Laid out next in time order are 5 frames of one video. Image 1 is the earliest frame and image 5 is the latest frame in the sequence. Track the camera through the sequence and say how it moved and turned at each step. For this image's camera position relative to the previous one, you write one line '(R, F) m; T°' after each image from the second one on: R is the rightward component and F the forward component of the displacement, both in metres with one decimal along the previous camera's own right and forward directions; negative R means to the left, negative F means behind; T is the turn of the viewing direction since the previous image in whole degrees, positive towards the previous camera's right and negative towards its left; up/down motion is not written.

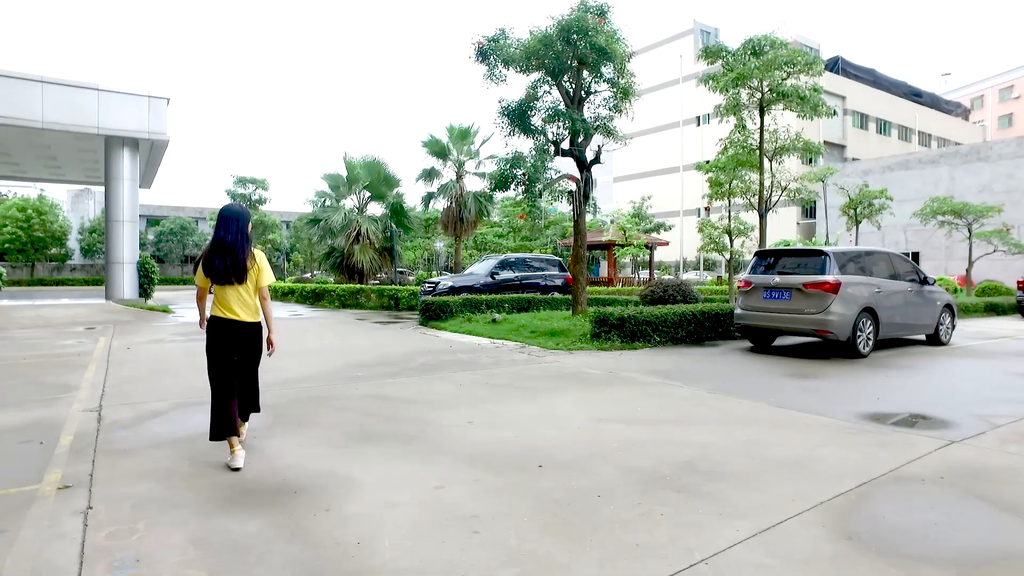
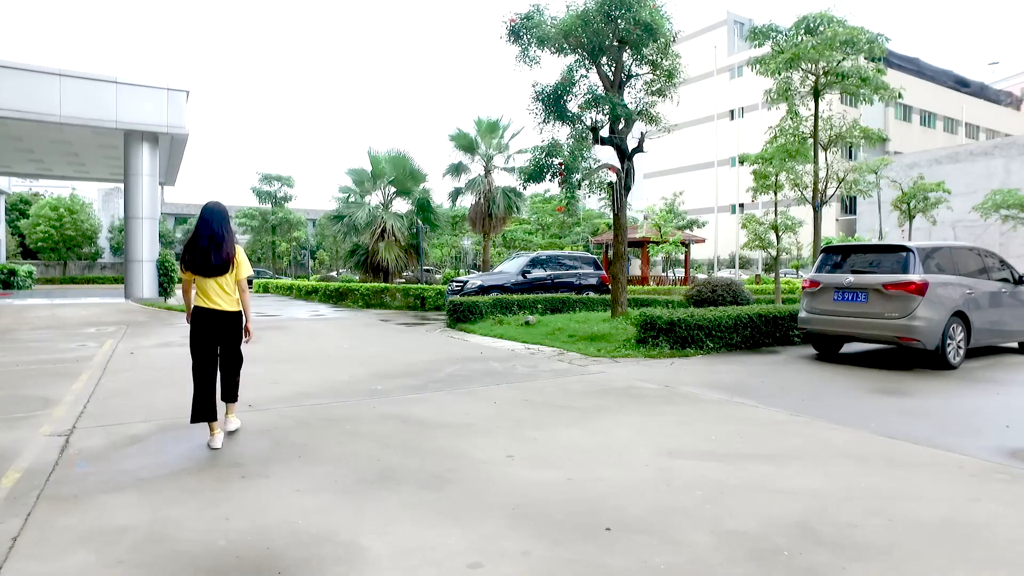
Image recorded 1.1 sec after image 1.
(-0.1, +1.0) m; -2°
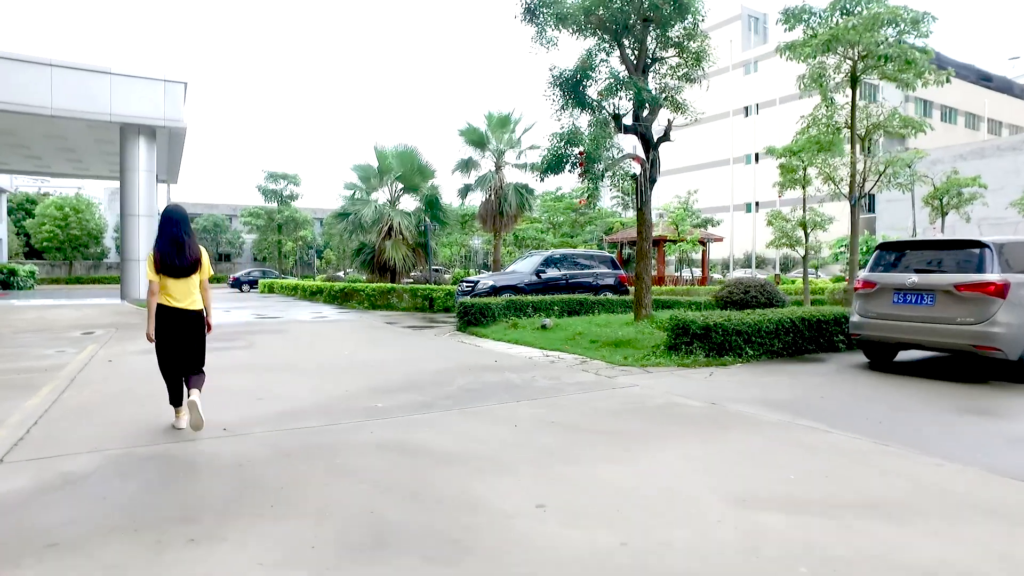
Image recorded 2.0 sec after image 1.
(-0.1, +0.9) m; -1°
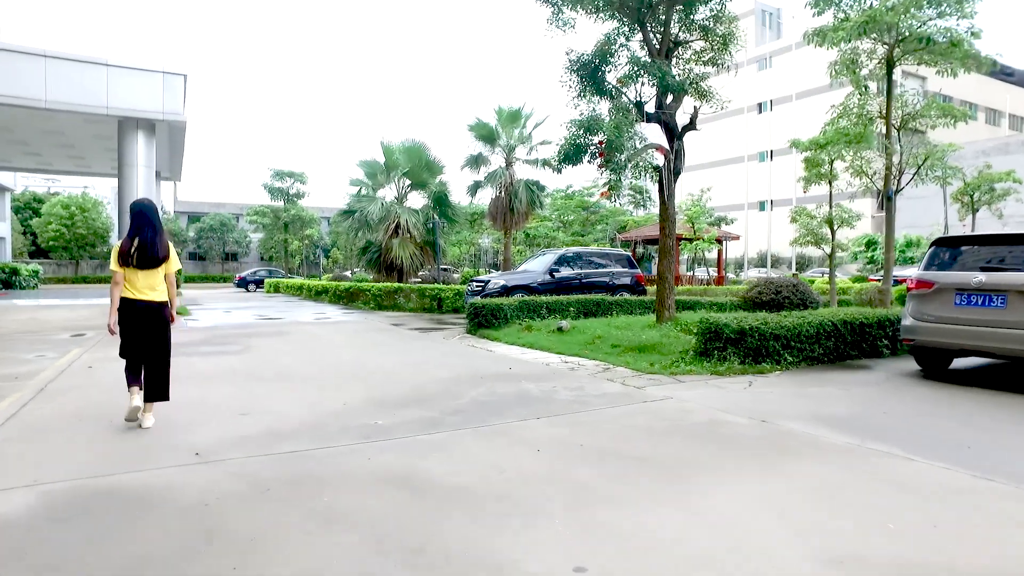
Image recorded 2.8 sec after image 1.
(-0.1, +0.7) m; -1°
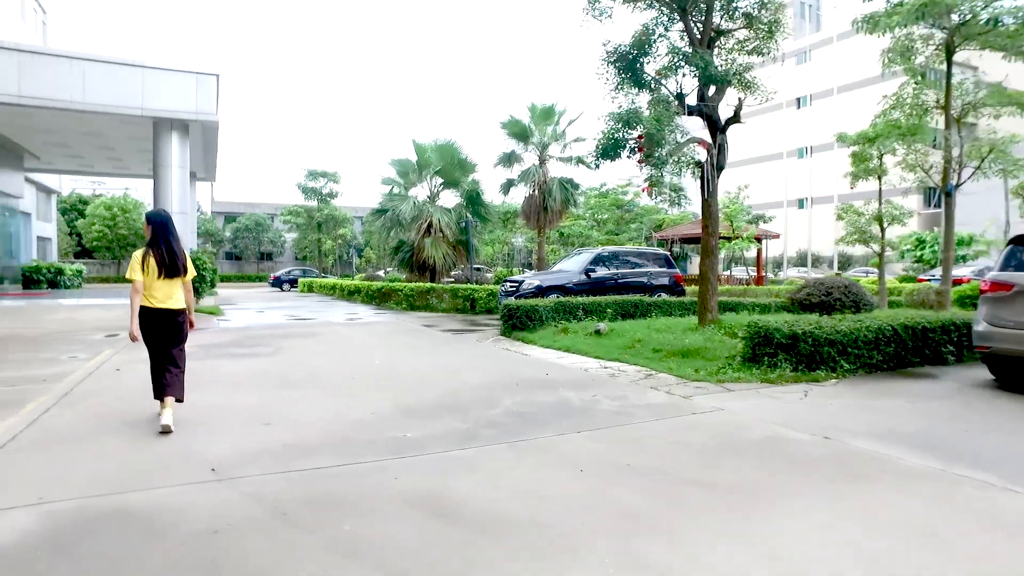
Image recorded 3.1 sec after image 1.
(-0.1, +0.4) m; -3°
